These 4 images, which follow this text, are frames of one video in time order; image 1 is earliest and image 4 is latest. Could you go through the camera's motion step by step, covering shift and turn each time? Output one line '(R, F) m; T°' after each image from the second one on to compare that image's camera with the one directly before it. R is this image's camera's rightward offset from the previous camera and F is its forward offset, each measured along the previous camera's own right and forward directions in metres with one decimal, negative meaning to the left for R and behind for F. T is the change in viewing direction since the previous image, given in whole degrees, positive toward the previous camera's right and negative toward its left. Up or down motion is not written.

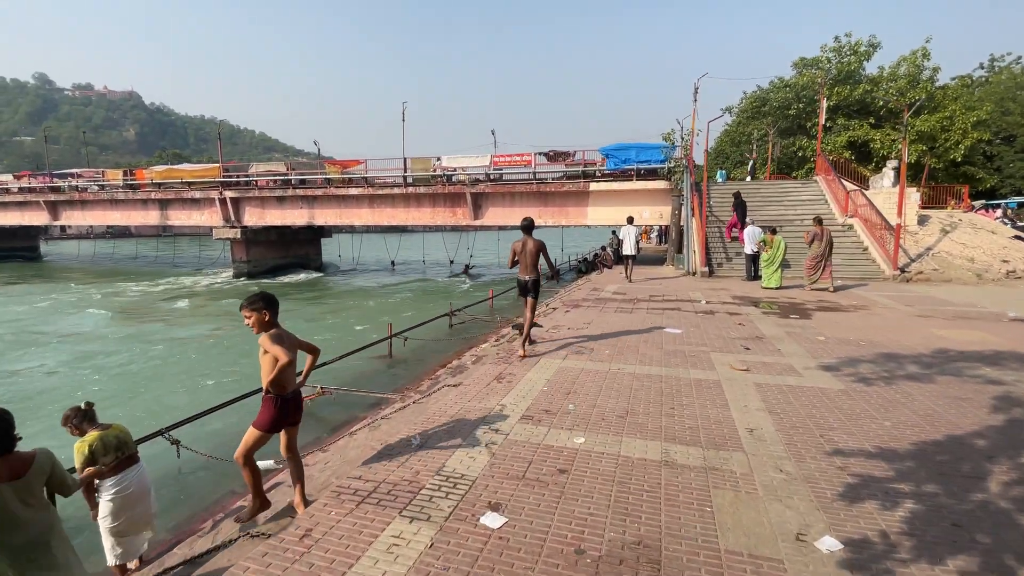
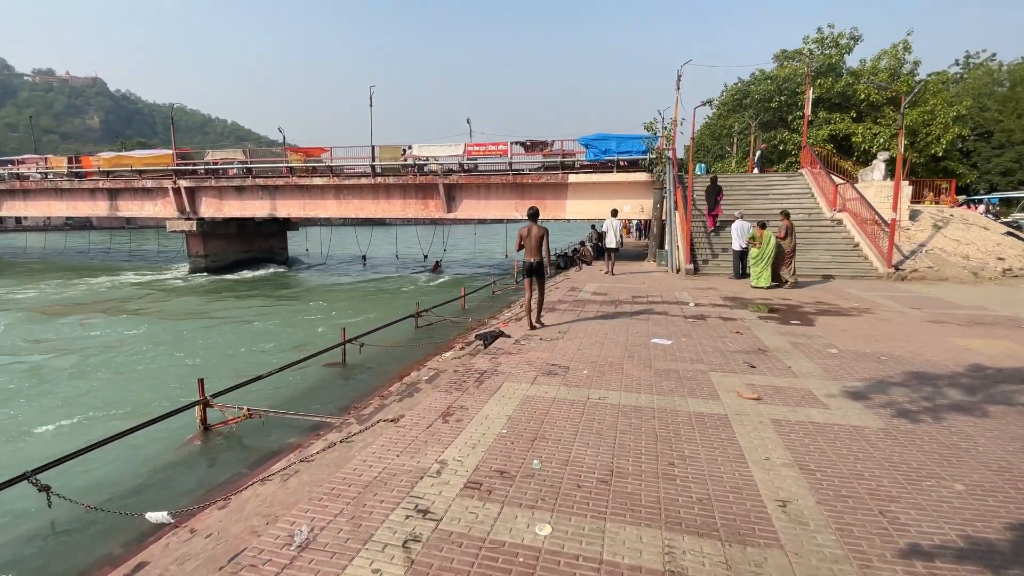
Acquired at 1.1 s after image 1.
(+0.2, +1.6) m; +2°
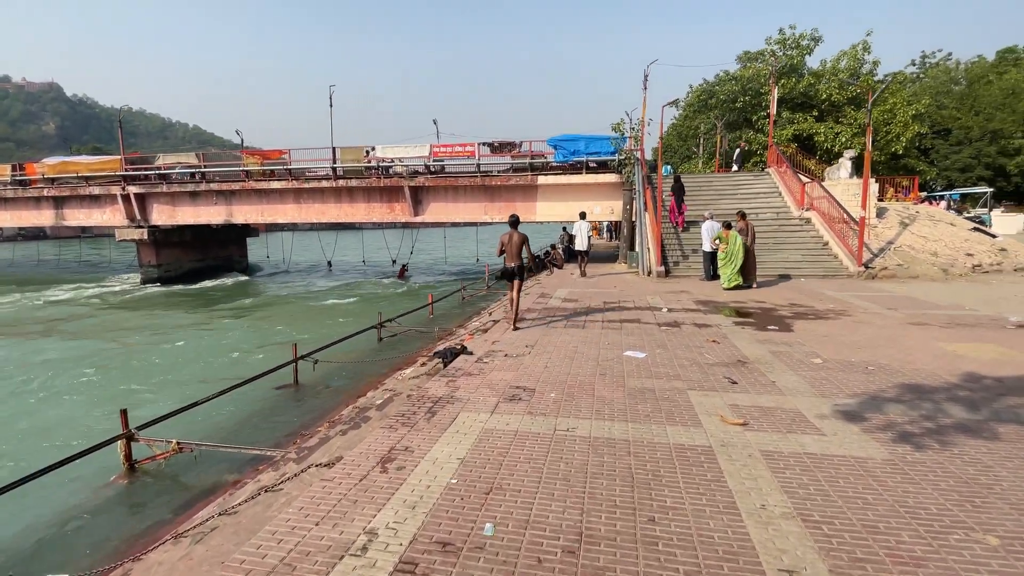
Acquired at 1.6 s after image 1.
(+0.1, +0.8) m; +2°
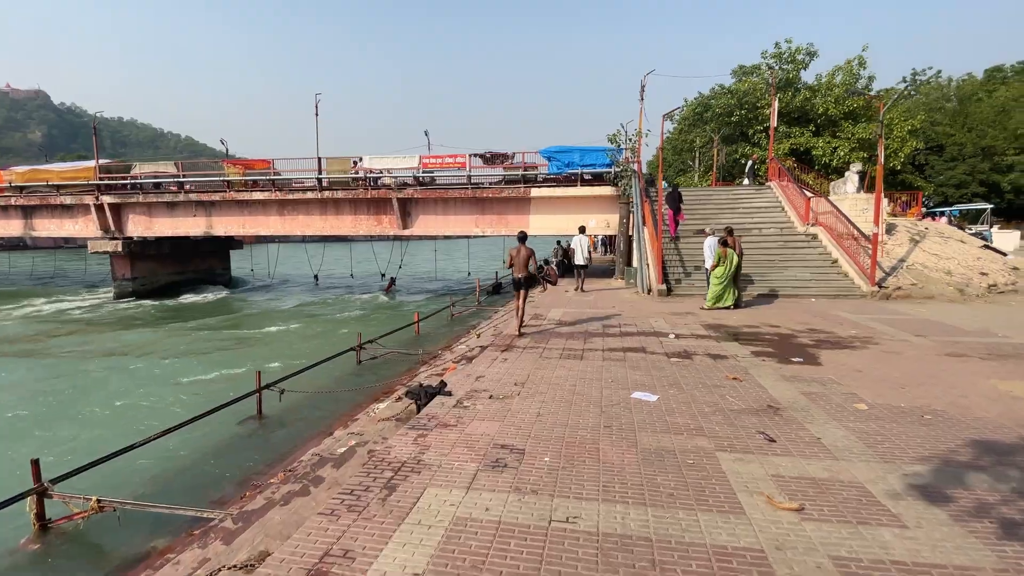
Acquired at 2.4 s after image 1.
(+0.1, +1.3) m; 0°
